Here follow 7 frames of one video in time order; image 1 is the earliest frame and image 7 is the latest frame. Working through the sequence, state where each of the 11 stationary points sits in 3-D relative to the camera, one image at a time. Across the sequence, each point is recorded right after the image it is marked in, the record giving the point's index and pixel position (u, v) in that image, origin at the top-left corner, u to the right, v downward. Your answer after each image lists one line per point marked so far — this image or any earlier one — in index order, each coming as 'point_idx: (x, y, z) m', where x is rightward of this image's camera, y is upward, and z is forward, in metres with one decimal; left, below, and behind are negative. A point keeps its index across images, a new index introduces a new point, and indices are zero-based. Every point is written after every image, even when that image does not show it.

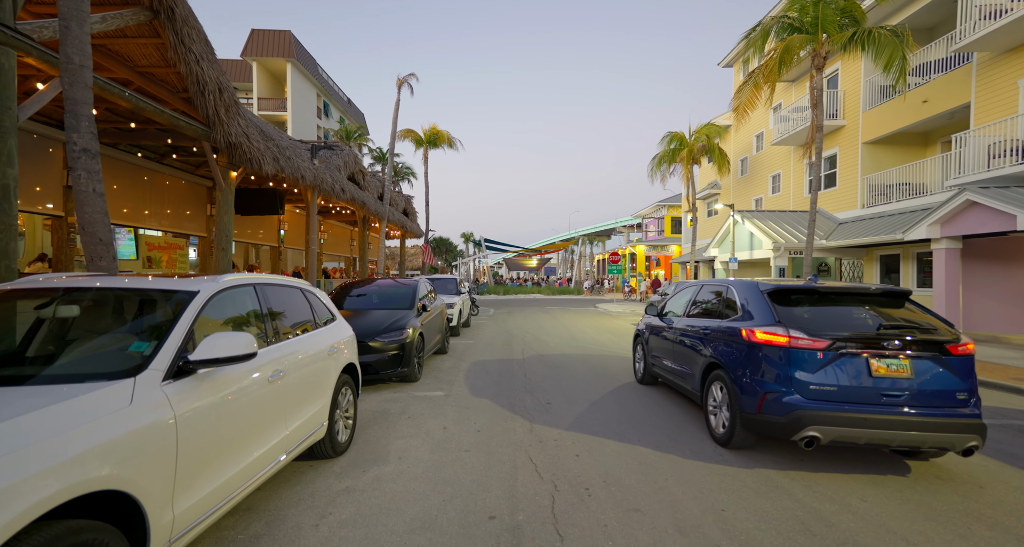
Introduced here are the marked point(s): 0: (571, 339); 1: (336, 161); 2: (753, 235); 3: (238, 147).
0: (+2.0, -2.1, +16.1) m
1: (-4.9, +3.1, +13.1) m
2: (+9.7, +1.5, +18.9) m
3: (-4.8, +2.2, +8.3) m
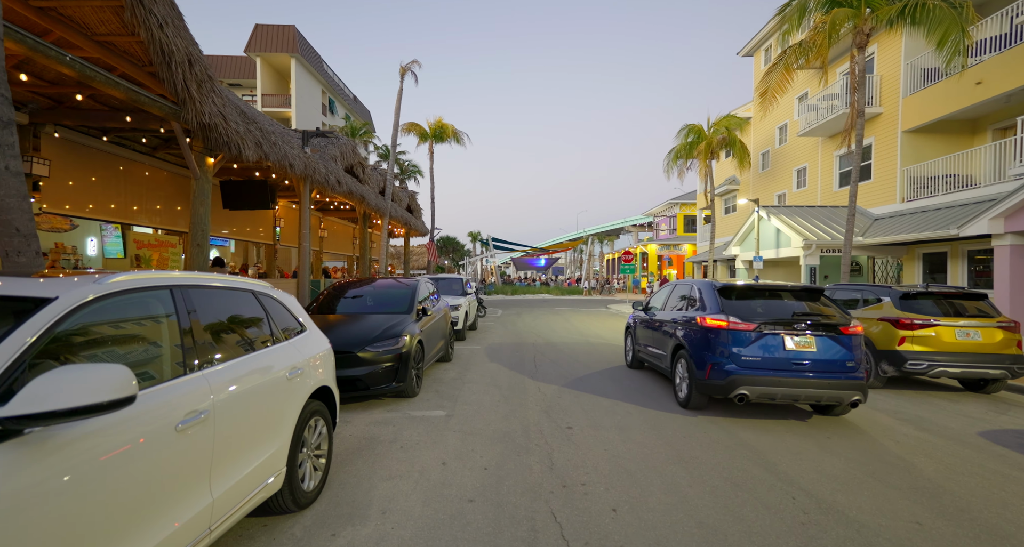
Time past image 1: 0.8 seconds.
0: (+2.3, -2.1, +15.0) m
1: (-4.7, +3.1, +12.1) m
2: (+10.0, +1.6, +17.7) m
3: (-4.6, +2.2, +7.3) m
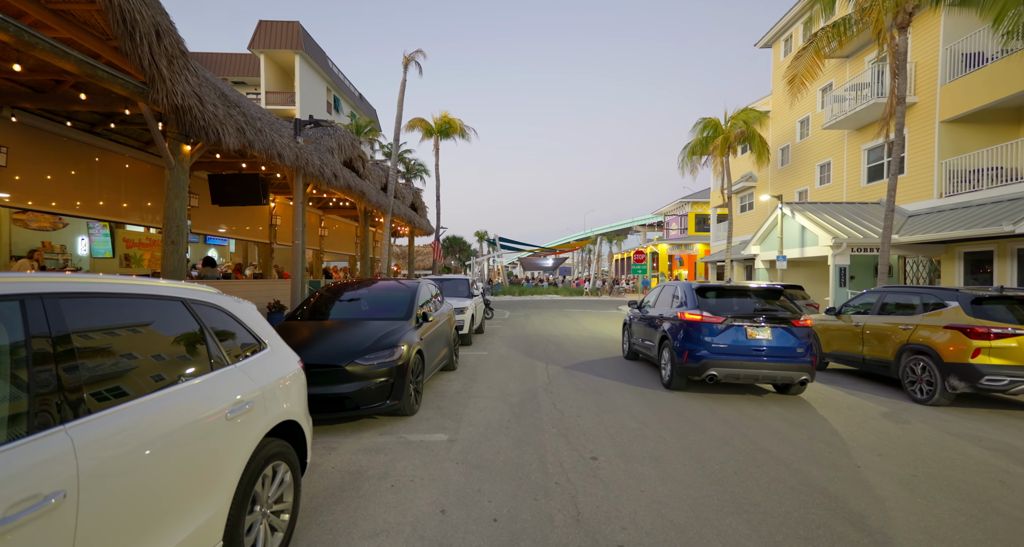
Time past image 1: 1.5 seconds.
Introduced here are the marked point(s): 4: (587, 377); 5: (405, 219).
0: (+2.6, -2.1, +14.1) m
1: (-4.4, +3.1, +11.3) m
2: (+10.3, +1.5, +16.7) m
3: (-4.4, +2.2, +6.5) m
4: (+1.4, -1.9, +9.1) m
5: (-4.3, +2.2, +18.8) m
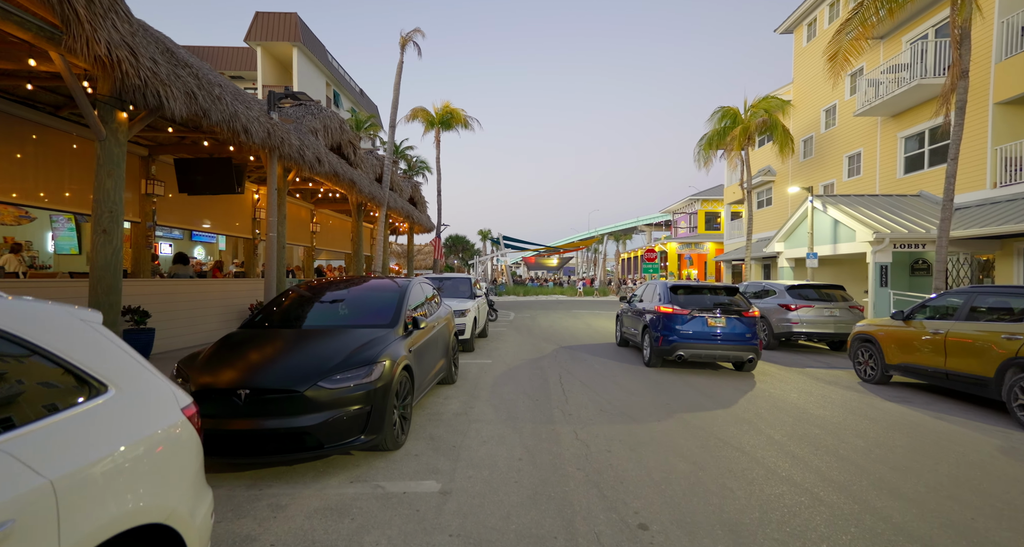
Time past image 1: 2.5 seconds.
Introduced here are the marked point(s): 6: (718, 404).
0: (+2.8, -2.1, +12.7) m
1: (-4.3, +3.2, +10.0) m
2: (+10.5, +1.6, +15.2) m
3: (-4.3, +2.3, +5.2) m
4: (+1.6, -1.9, +7.8) m
5: (-4.0, +2.2, +17.5) m
6: (+3.0, -1.9, +6.8) m
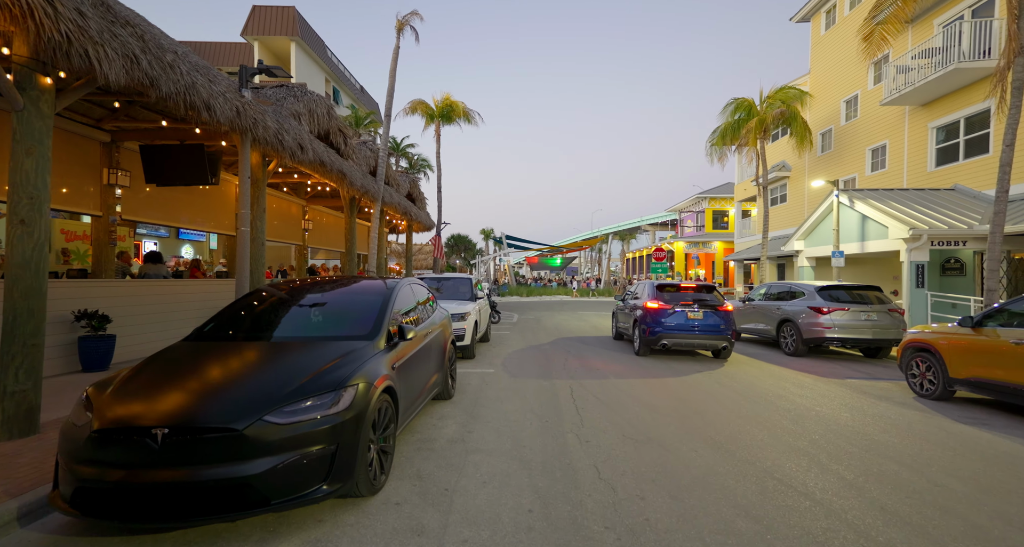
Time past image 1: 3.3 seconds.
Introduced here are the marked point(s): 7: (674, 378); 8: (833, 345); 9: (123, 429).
0: (+2.9, -2.1, +11.6) m
1: (-4.2, +3.2, +9.0) m
2: (+10.6, +1.6, +14.2) m
3: (-4.3, +2.3, +4.2) m
4: (+1.6, -1.9, +6.7) m
5: (-3.9, +2.2, +16.5) m
6: (+3.0, -1.9, +5.8) m
7: (+3.1, -2.0, +9.0) m
8: (+7.4, -1.7, +11.0) m
9: (-2.6, -1.0, +3.2) m
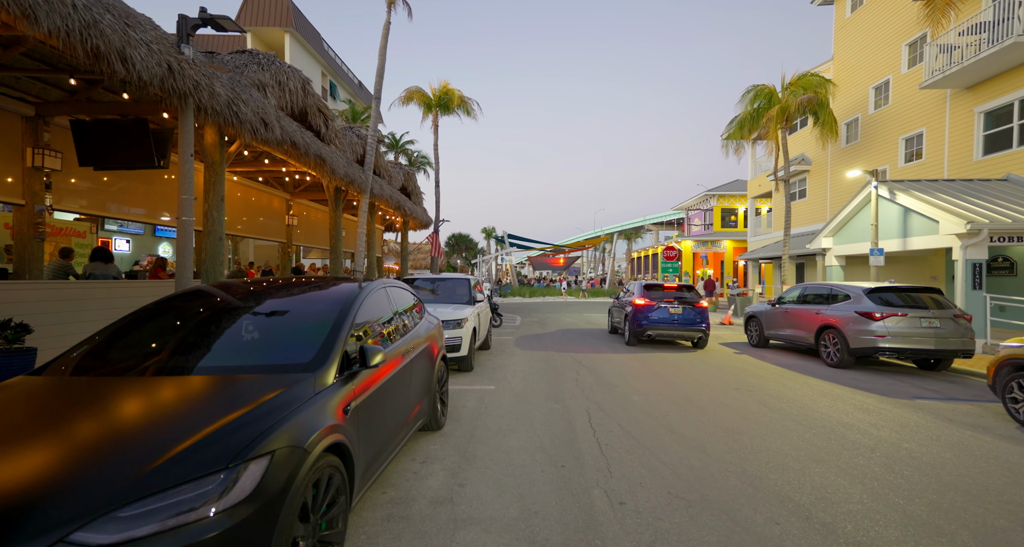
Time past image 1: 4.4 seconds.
0: (+2.9, -2.1, +10.2) m
1: (-4.1, +3.2, +7.6) m
2: (+10.7, +1.6, +12.7) m
3: (-4.2, +2.3, +2.8) m
4: (+1.7, -1.9, +5.3) m
5: (-3.8, +2.2, +15.1) m
6: (+3.1, -1.9, +4.4) m
7: (+3.1, -2.0, +7.6) m
8: (+7.5, -1.7, +9.5) m
9: (-2.6, -1.0, +1.8) m
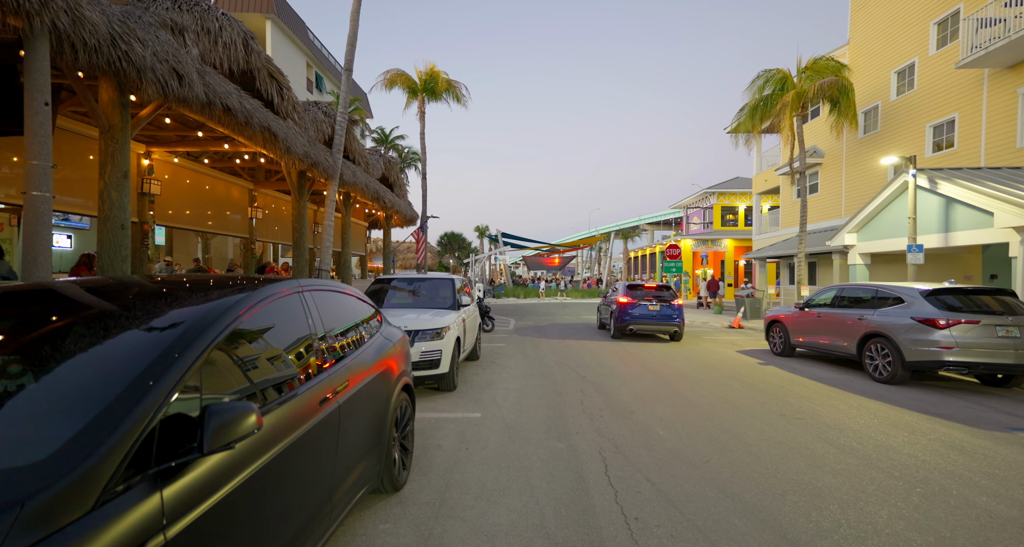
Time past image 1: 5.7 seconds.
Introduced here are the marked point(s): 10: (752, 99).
0: (+2.8, -2.0, +8.6) m
1: (-4.2, +3.2, +5.9) m
2: (+10.5, +1.6, +11.2) m
3: (-4.3, +2.3, +1.1) m
4: (+1.6, -1.9, +3.7) m
5: (-4.0, +2.2, +13.4) m
6: (+3.0, -1.9, +2.8) m
7: (+3.0, -1.9, +6.0) m
8: (+7.4, -1.6, +8.0) m
9: (-2.6, -1.0, +0.1) m
10: (+9.5, +7.0, +18.8) m
